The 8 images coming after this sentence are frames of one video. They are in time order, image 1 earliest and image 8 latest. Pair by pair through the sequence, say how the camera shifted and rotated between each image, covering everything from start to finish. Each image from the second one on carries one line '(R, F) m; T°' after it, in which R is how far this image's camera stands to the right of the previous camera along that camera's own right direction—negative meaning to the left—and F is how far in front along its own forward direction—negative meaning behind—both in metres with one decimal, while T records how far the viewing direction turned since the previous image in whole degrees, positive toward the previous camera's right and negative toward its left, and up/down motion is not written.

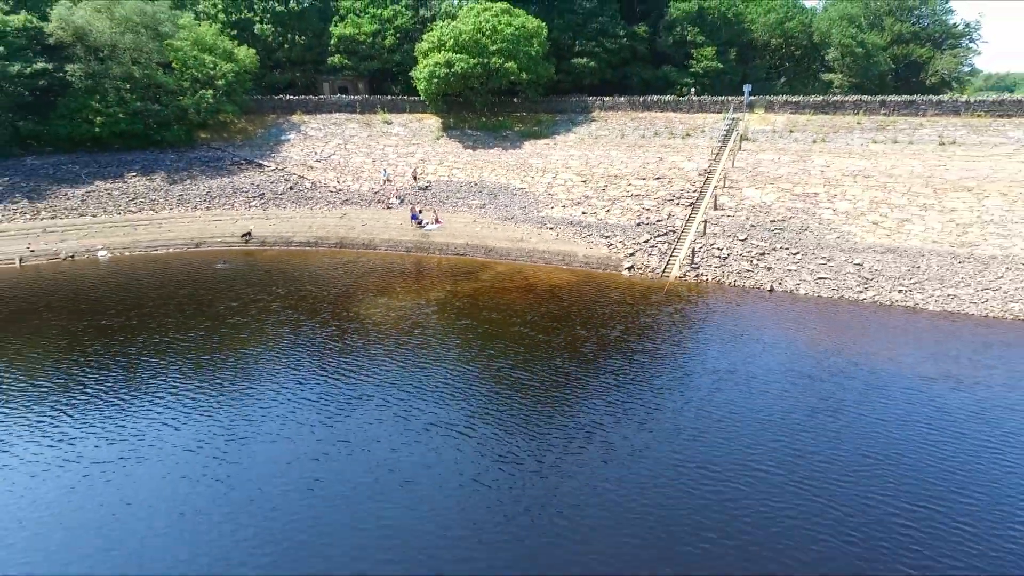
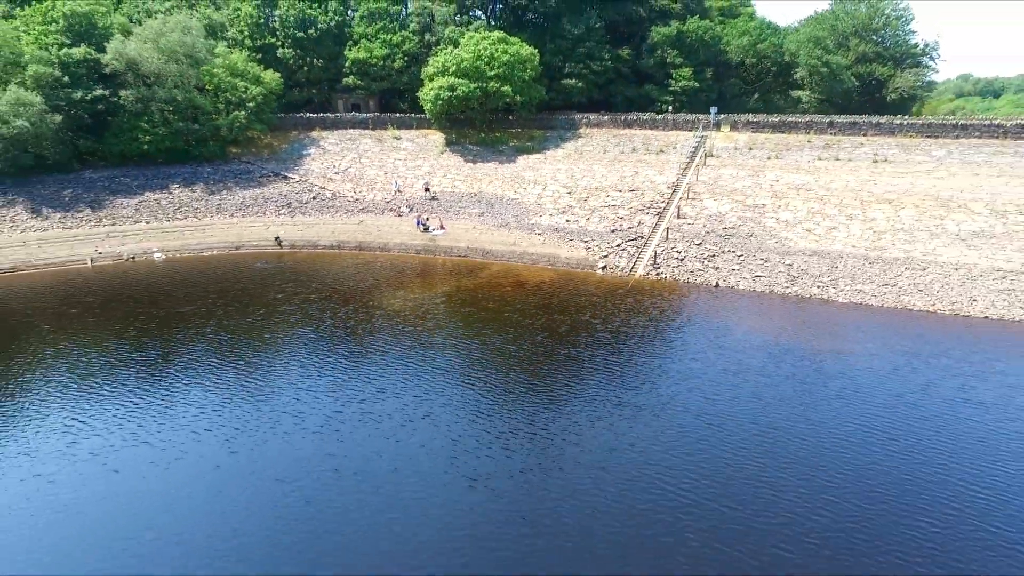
(+0.4, -5.5) m; 0°
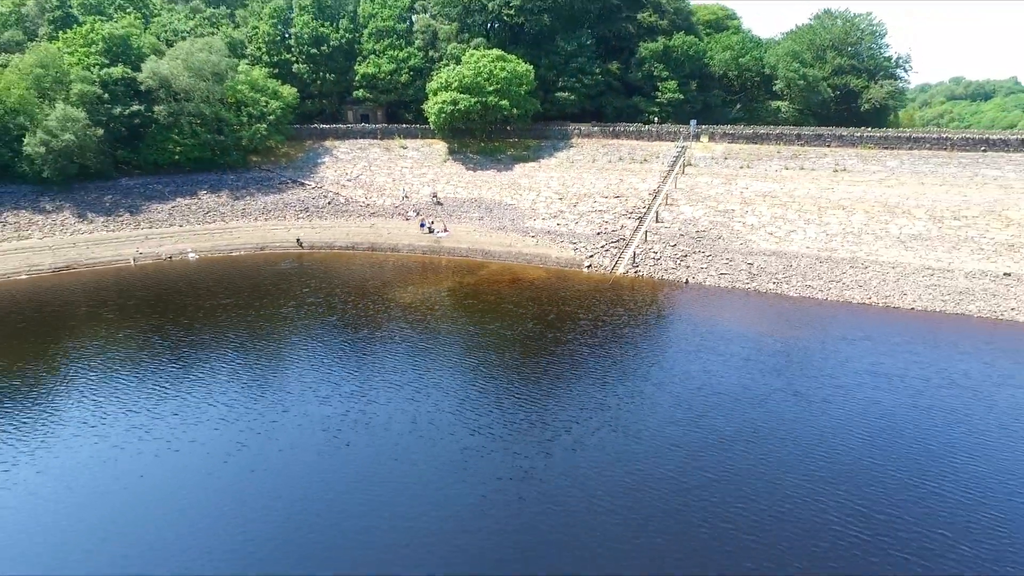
(+0.3, -4.3) m; 0°
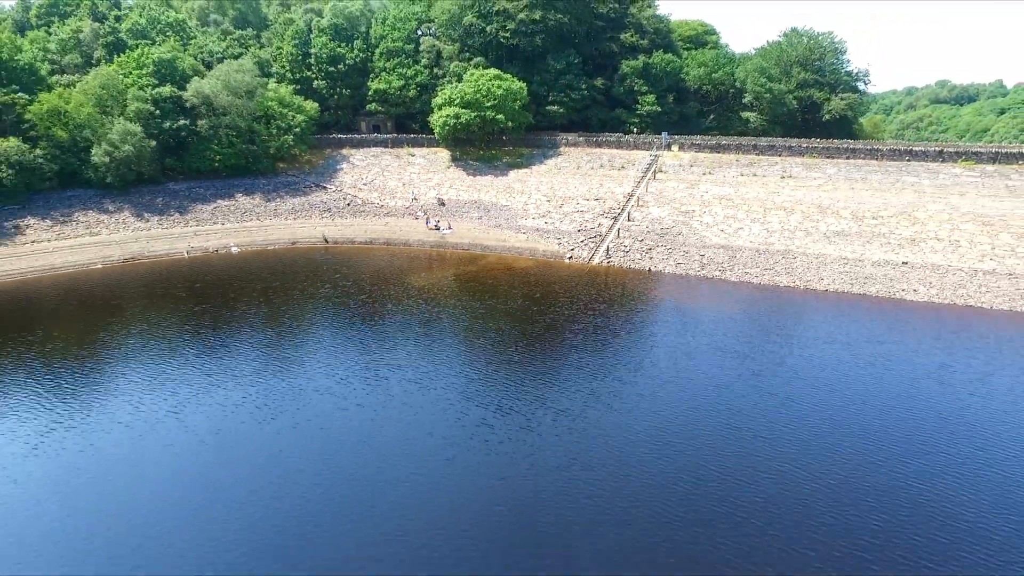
(+0.4, -7.3) m; 0°
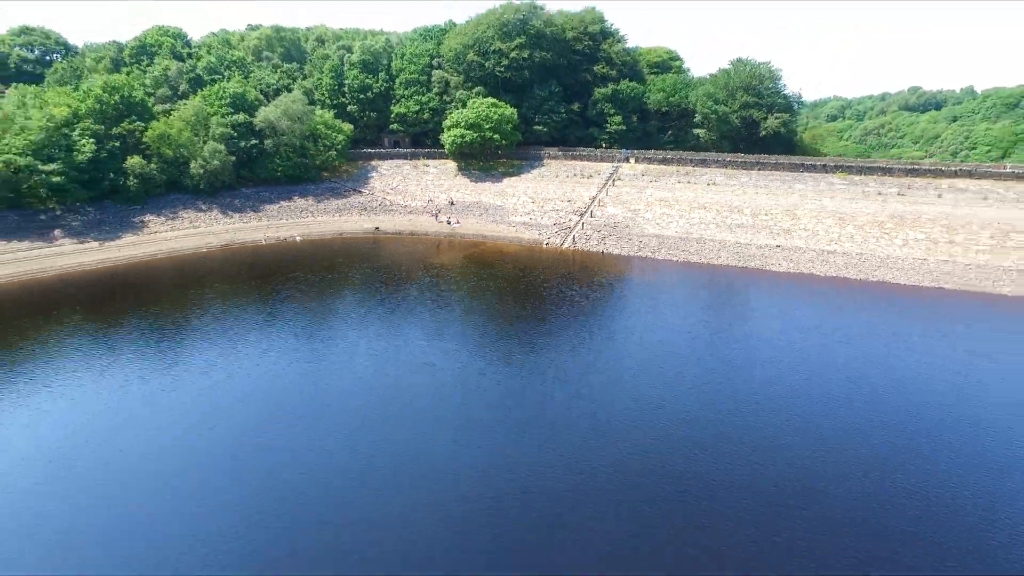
(+0.7, -16.4) m; 0°
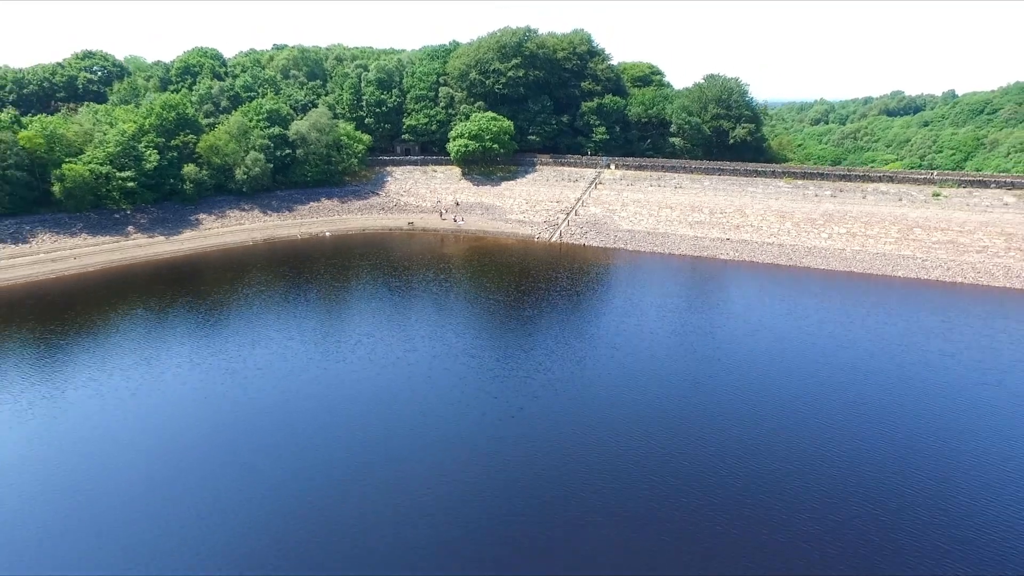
(+0.4, -11.5) m; 0°
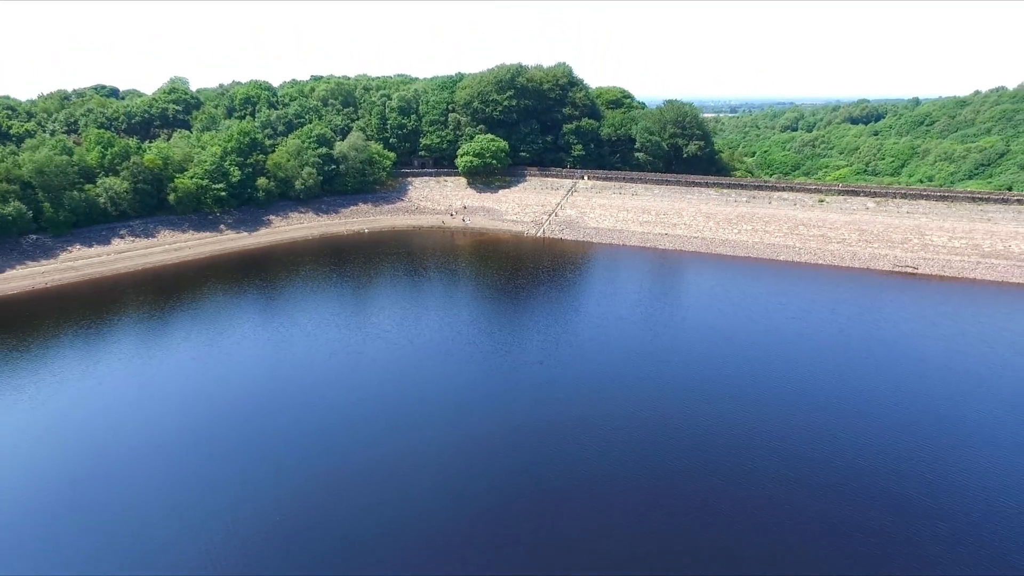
(+0.5, -23.2) m; 0°
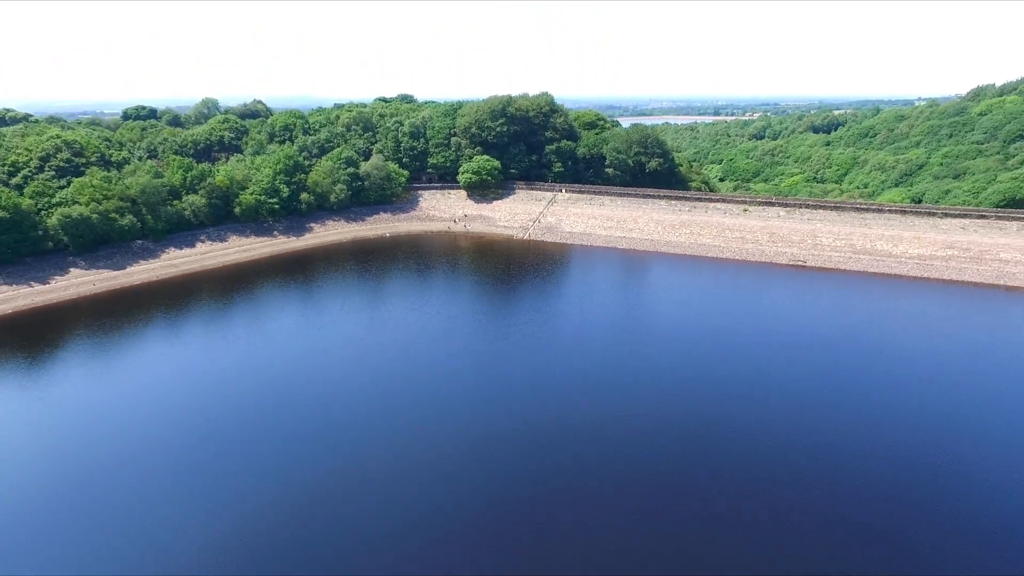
(+0.9, -24.8) m; 0°
